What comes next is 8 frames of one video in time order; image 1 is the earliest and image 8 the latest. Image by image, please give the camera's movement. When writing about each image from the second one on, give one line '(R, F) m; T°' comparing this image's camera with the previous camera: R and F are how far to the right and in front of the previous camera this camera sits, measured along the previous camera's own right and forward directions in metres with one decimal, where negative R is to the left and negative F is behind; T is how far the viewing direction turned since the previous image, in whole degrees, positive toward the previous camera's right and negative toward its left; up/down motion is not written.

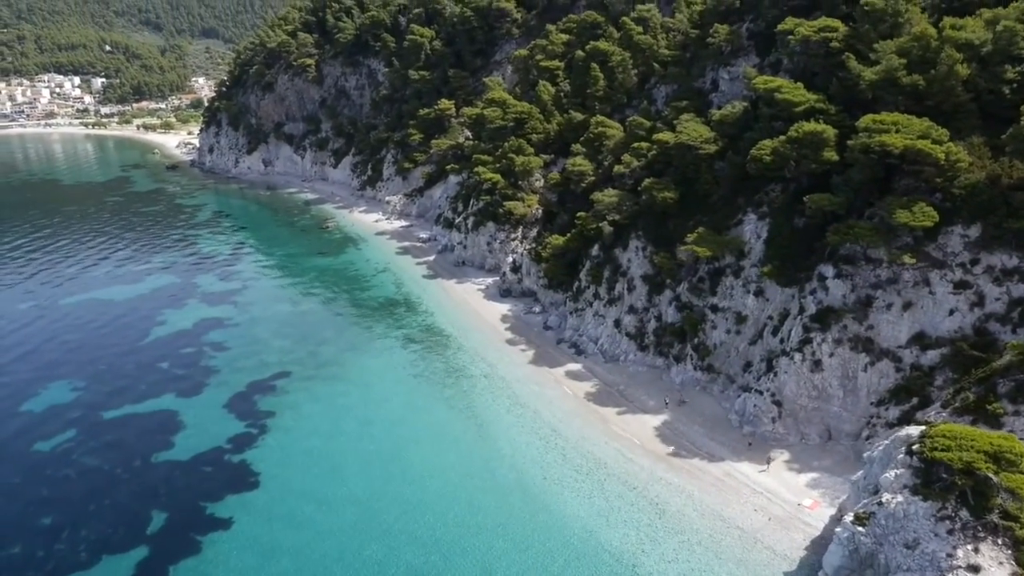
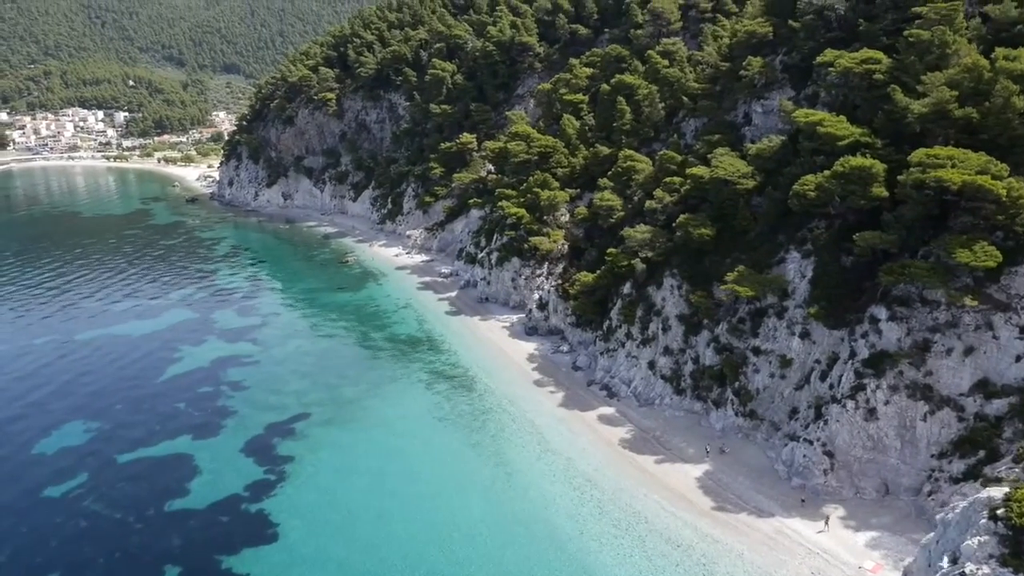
(-0.9, +1.6) m; -1°
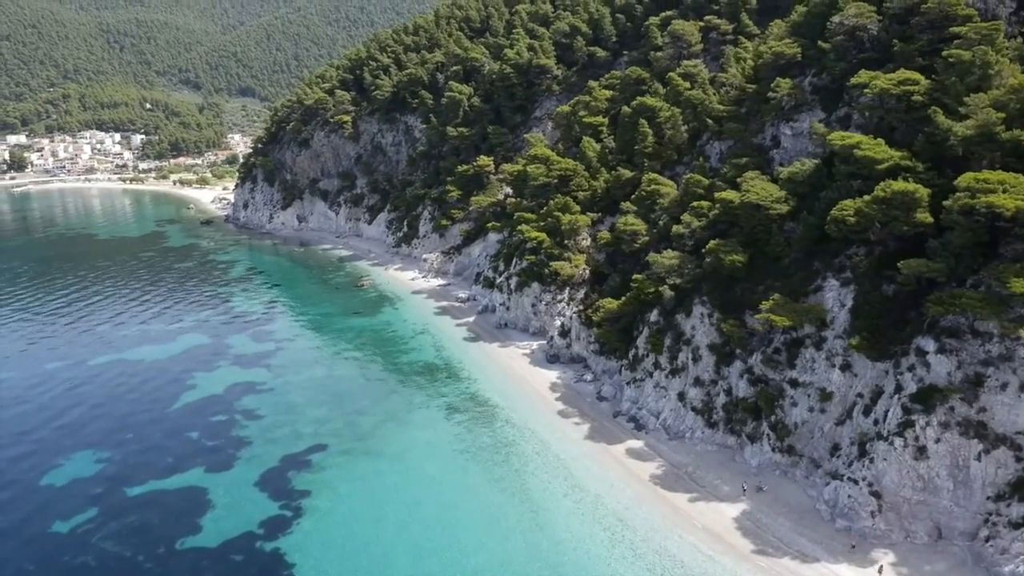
(-0.8, +1.3) m; -1°
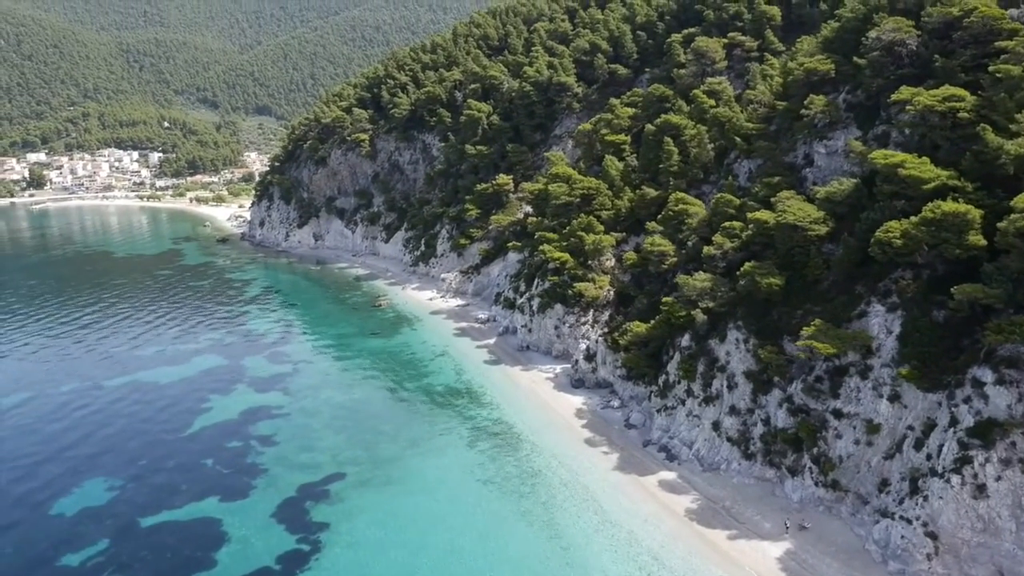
(-0.8, +1.4) m; -1°
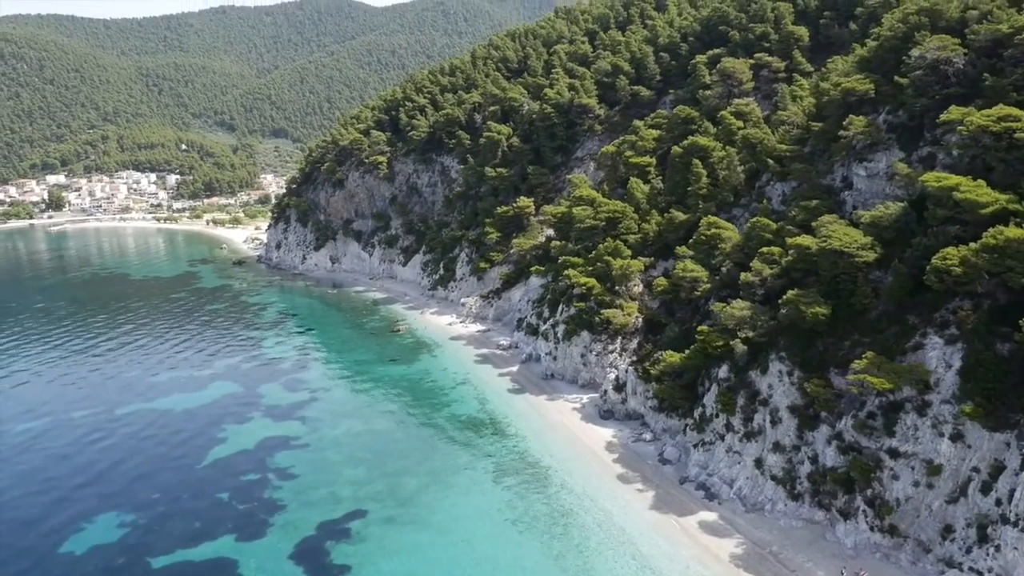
(-0.9, +1.7) m; -1°
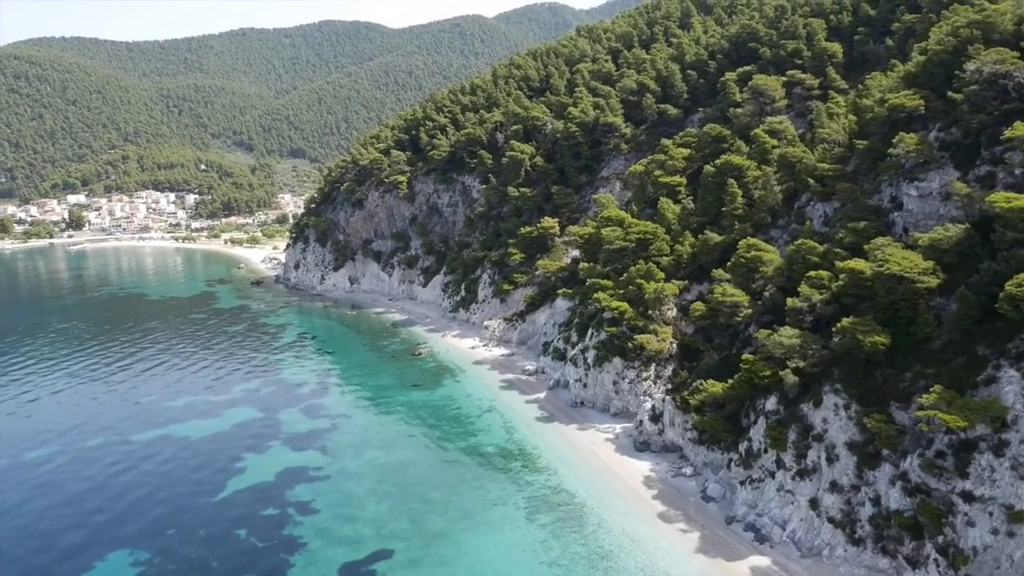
(-1.1, +2.0) m; -1°
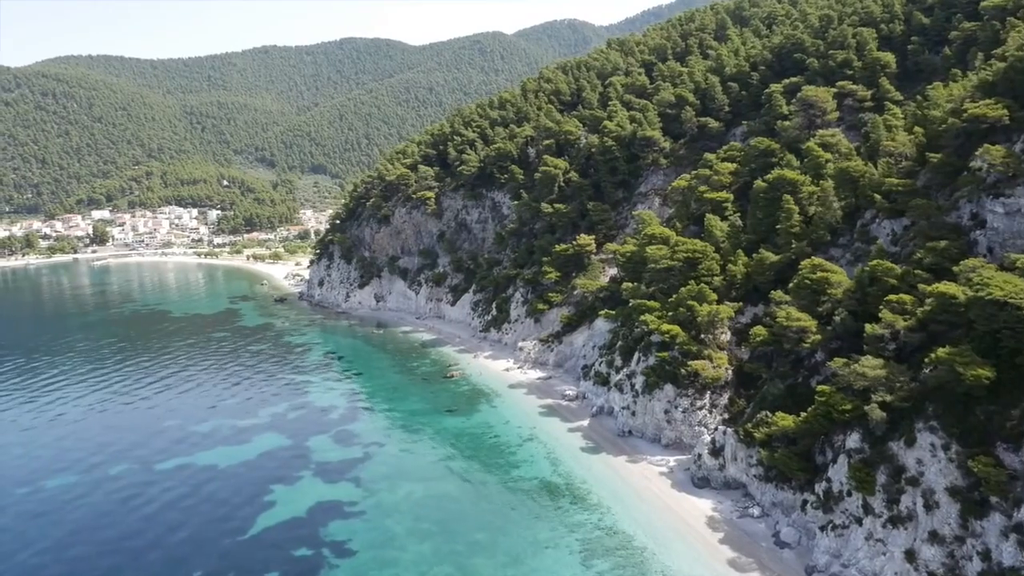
(-1.9, +2.9) m; -1°
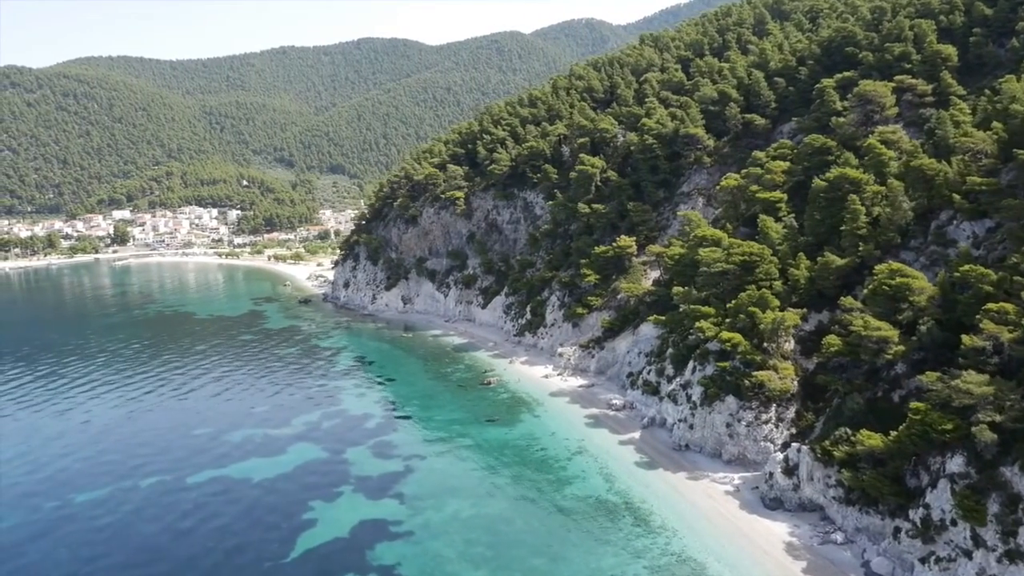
(-2.4, +2.7) m; -1°
